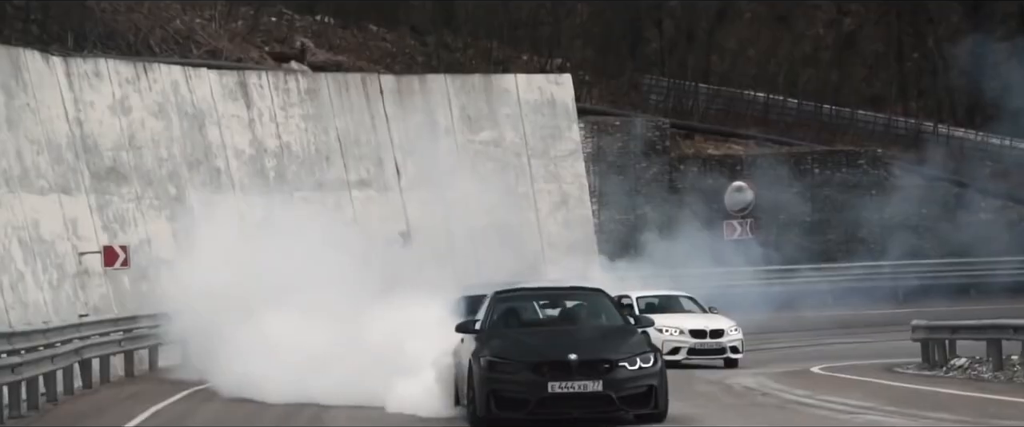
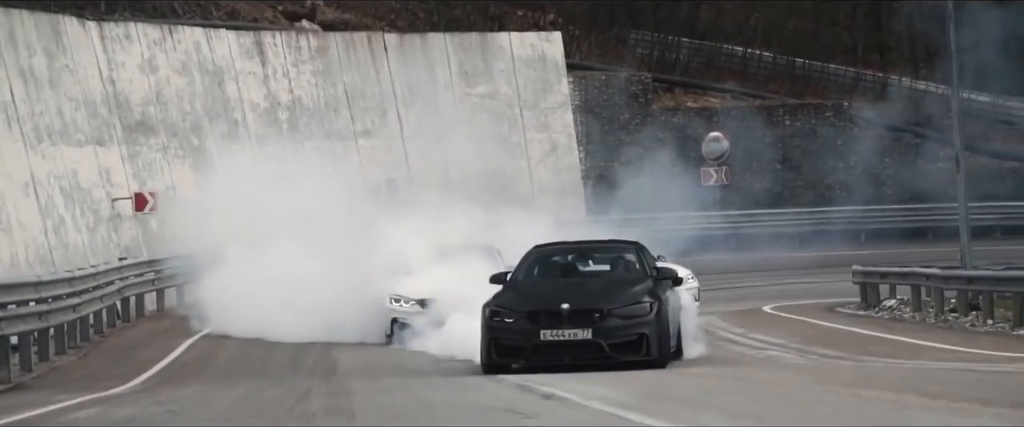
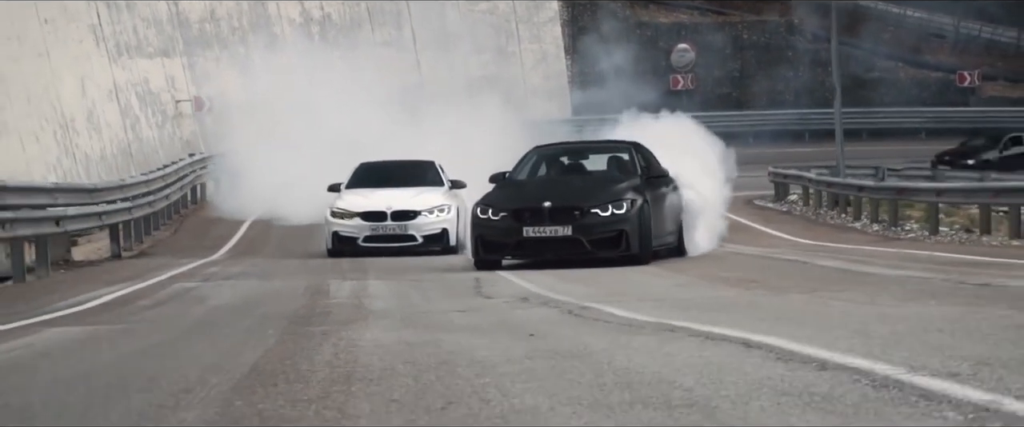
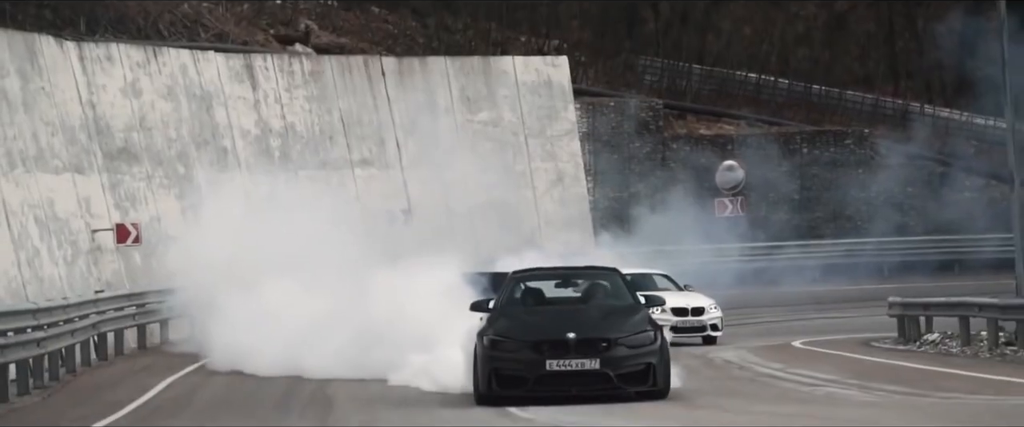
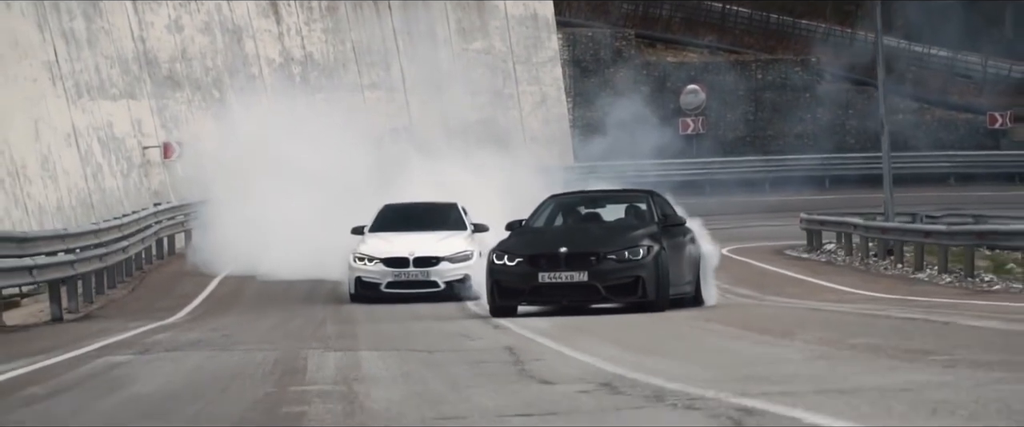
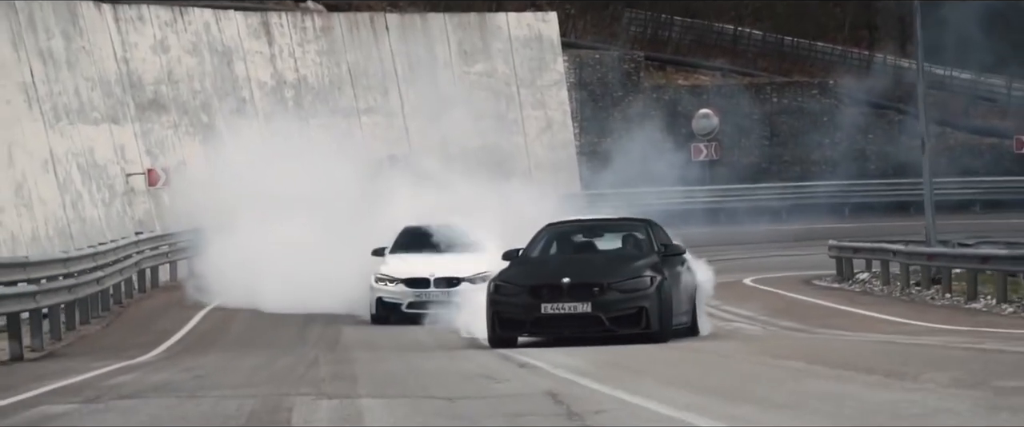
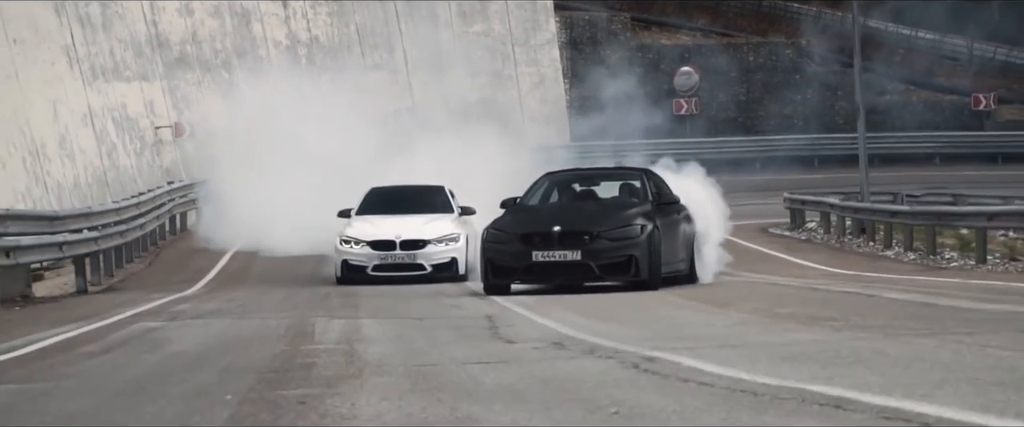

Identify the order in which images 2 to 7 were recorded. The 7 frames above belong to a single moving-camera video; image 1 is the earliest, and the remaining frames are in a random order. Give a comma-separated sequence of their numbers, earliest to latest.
4, 2, 6, 5, 7, 3
